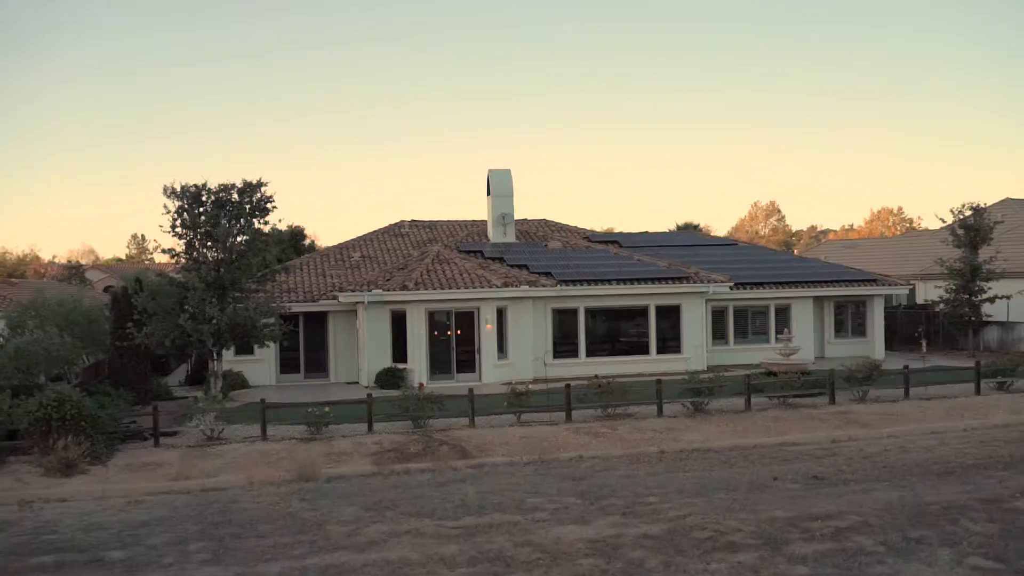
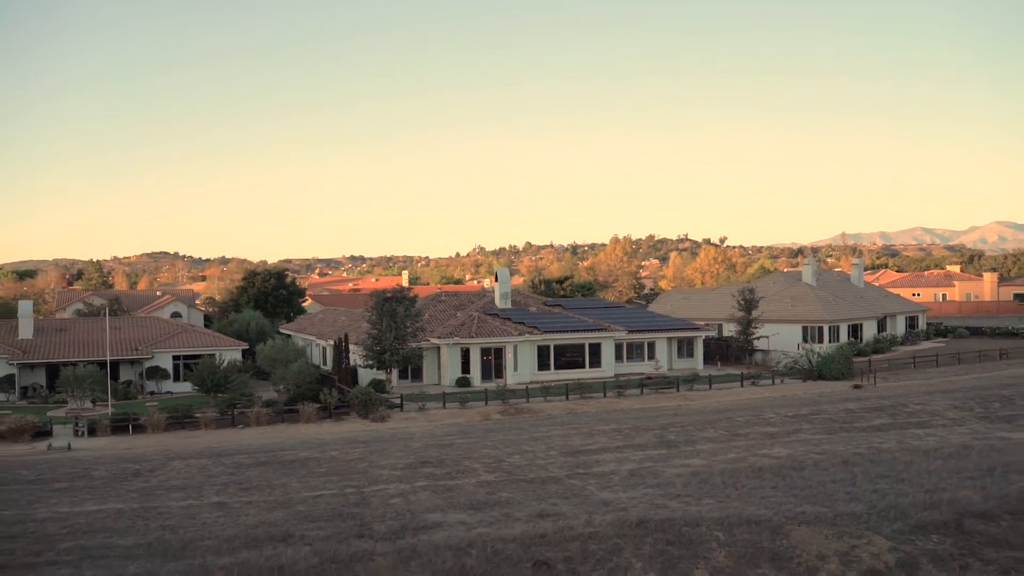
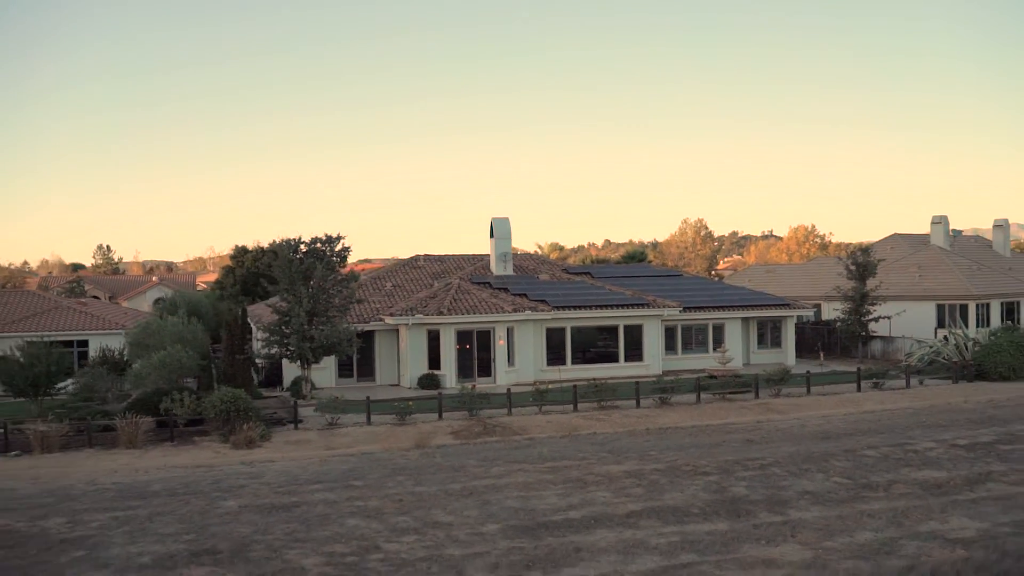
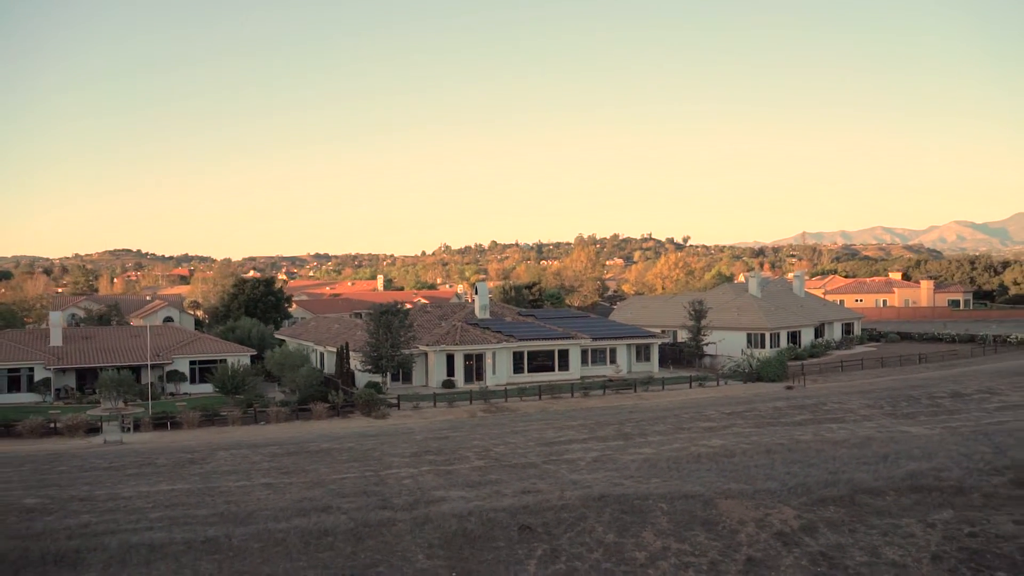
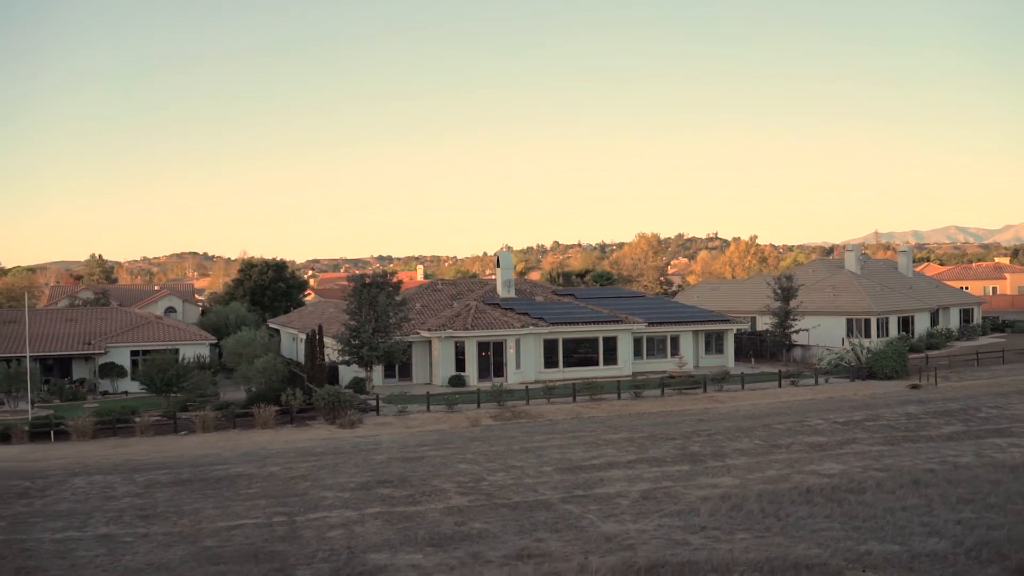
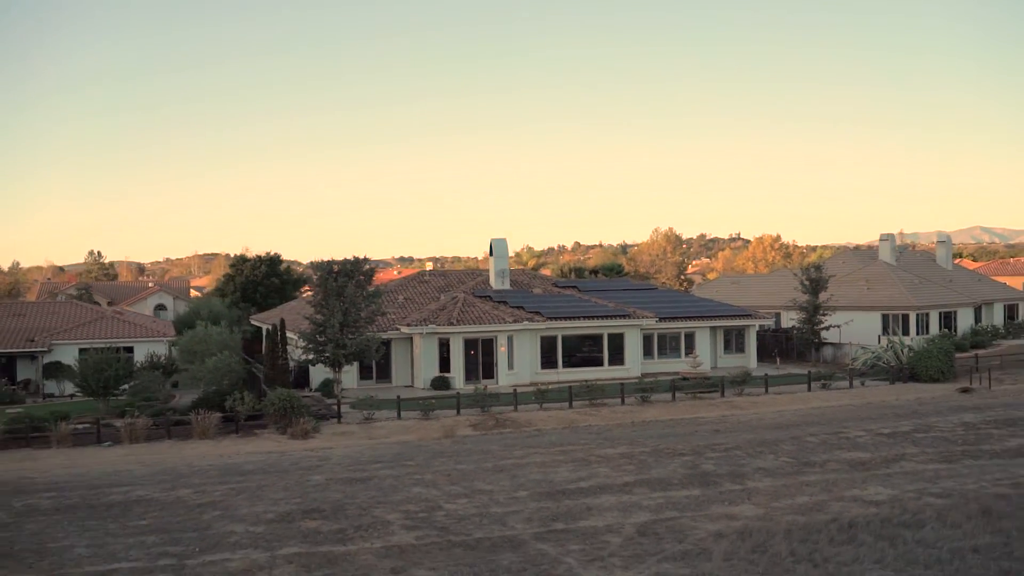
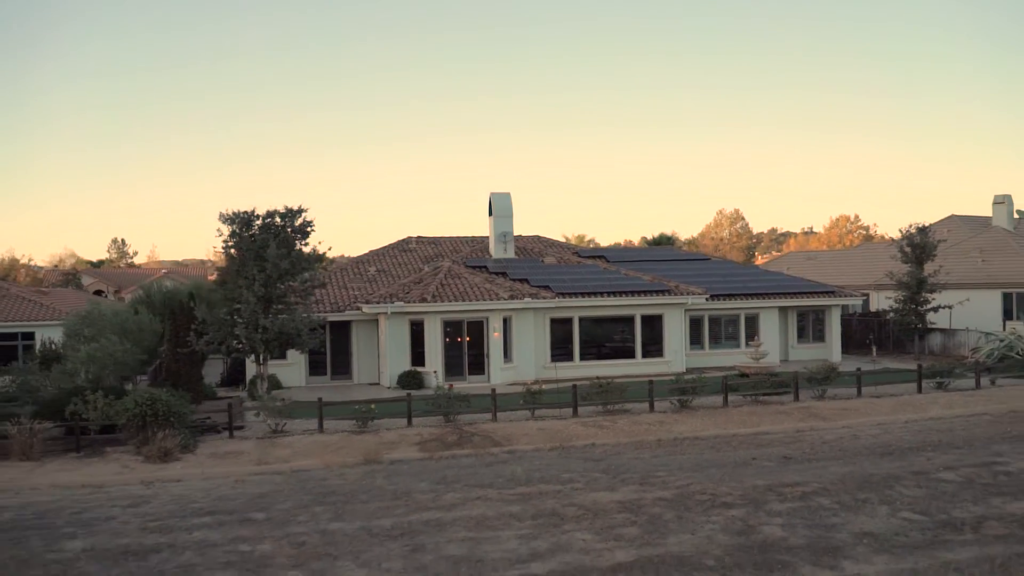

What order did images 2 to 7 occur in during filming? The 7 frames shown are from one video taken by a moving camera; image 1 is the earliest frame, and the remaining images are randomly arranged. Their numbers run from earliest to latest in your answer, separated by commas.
7, 3, 6, 5, 2, 4
